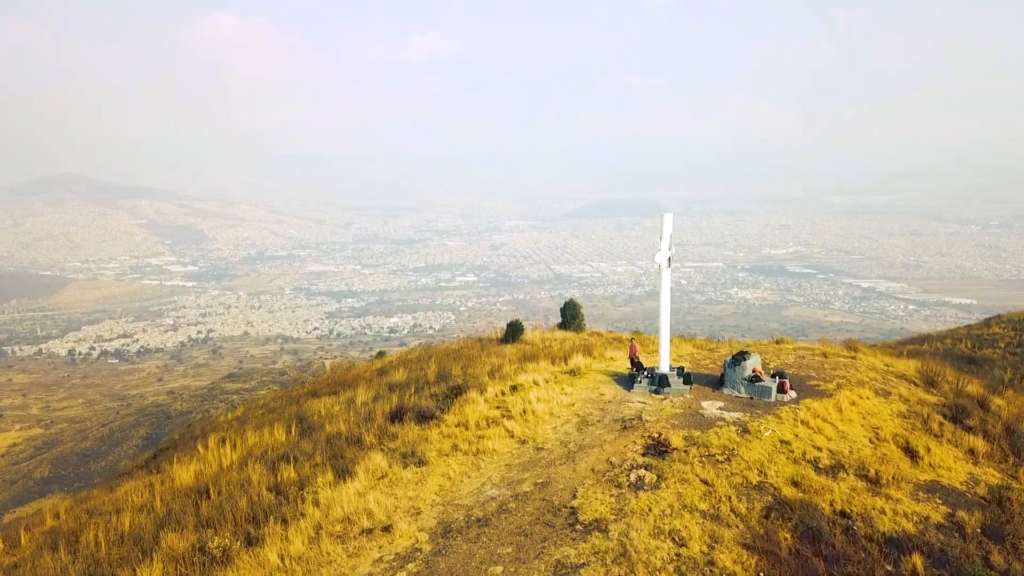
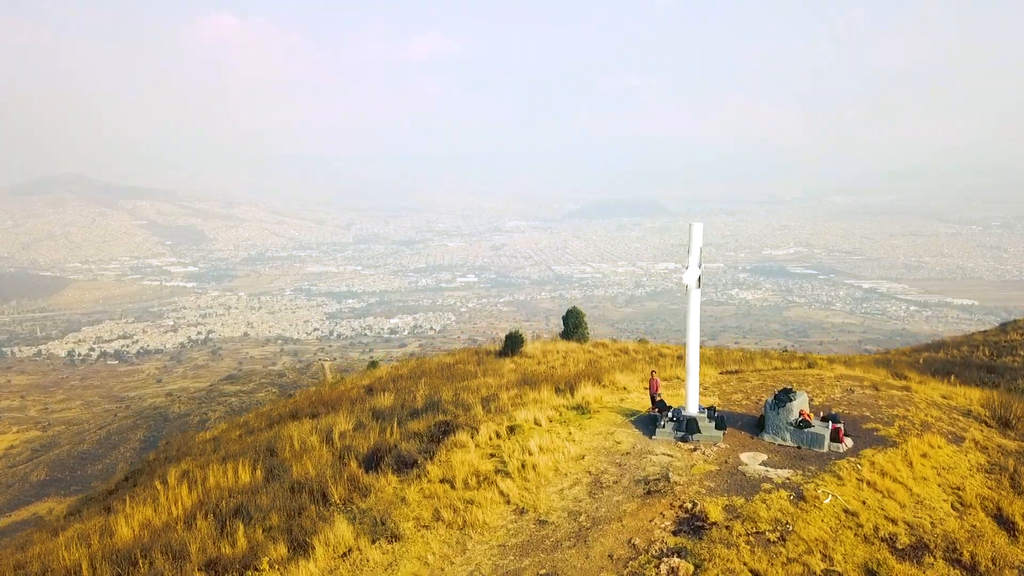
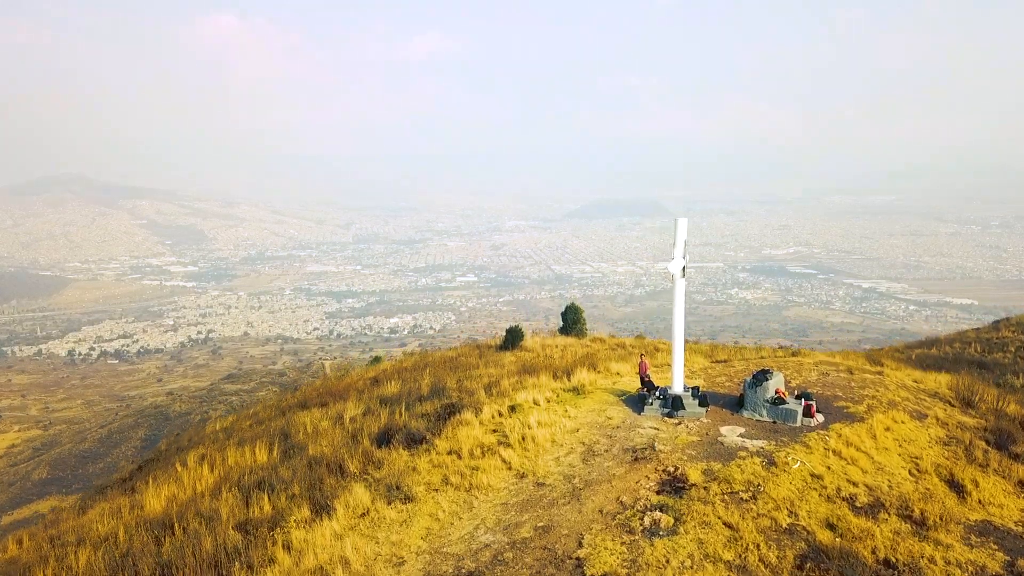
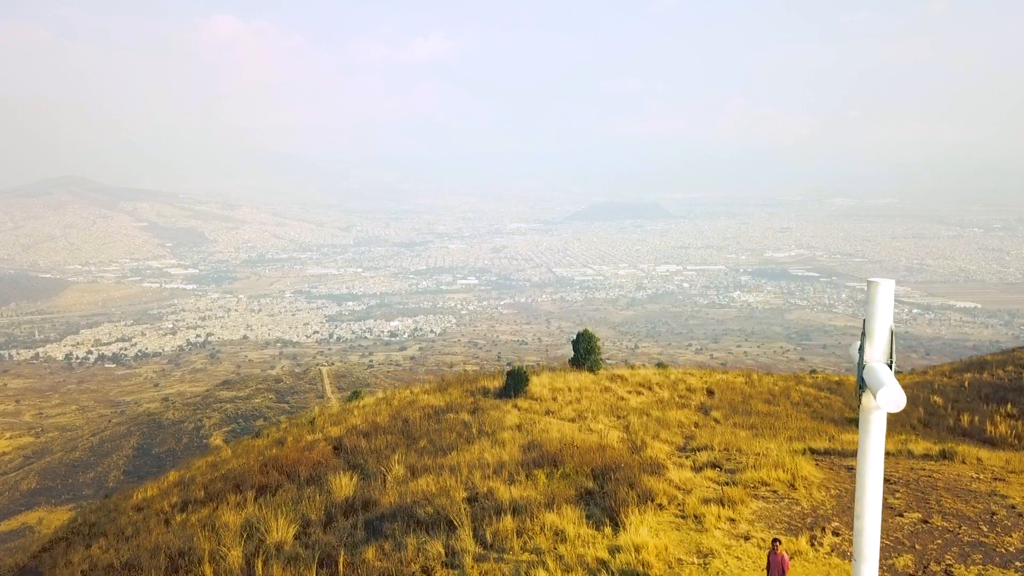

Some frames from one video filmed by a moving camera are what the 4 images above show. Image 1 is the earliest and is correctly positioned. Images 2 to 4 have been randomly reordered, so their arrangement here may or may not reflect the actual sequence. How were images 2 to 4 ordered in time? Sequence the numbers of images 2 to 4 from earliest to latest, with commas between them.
3, 2, 4
